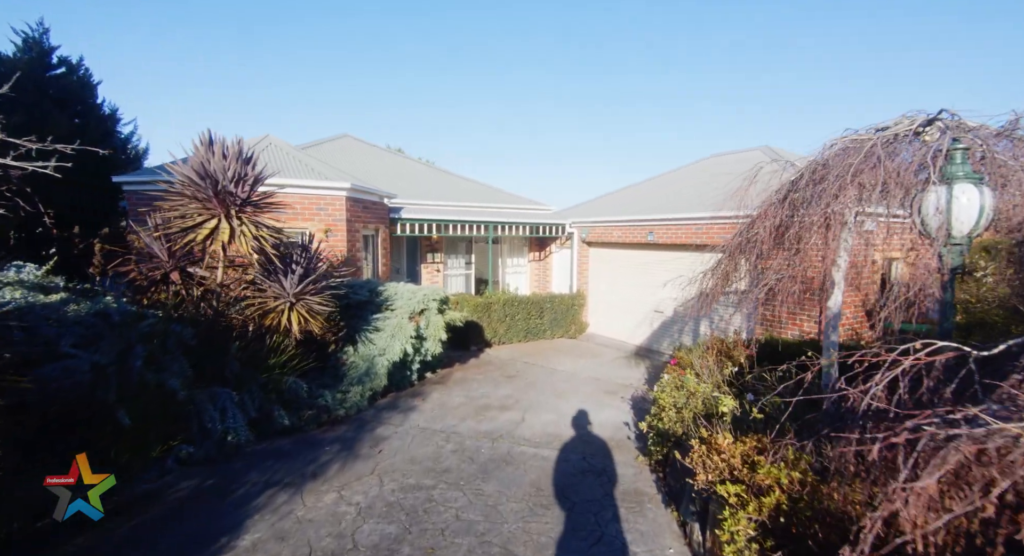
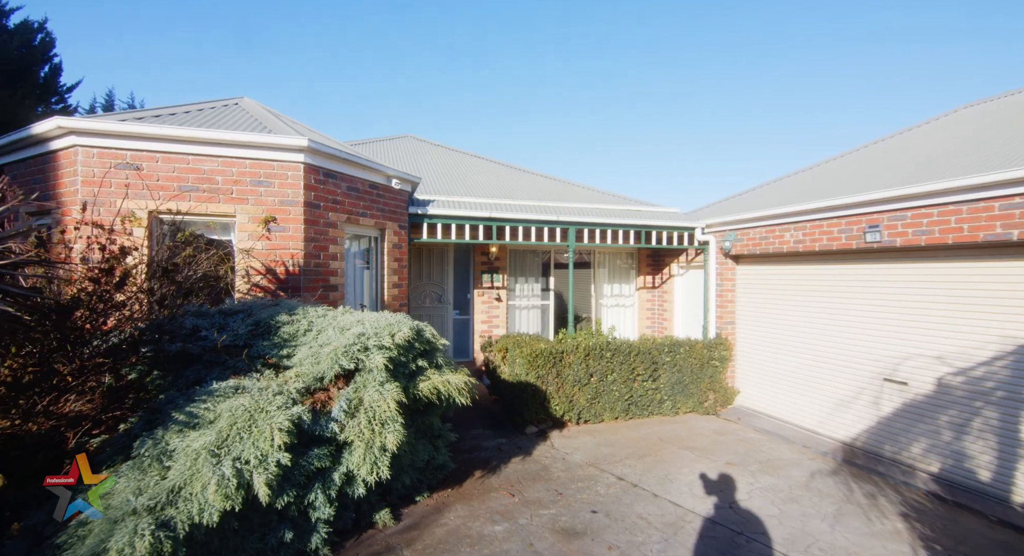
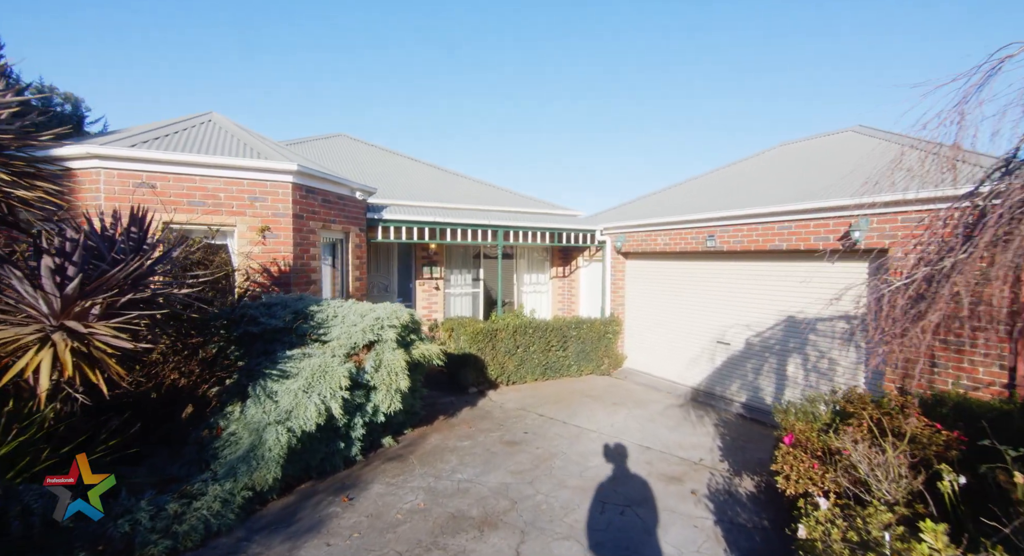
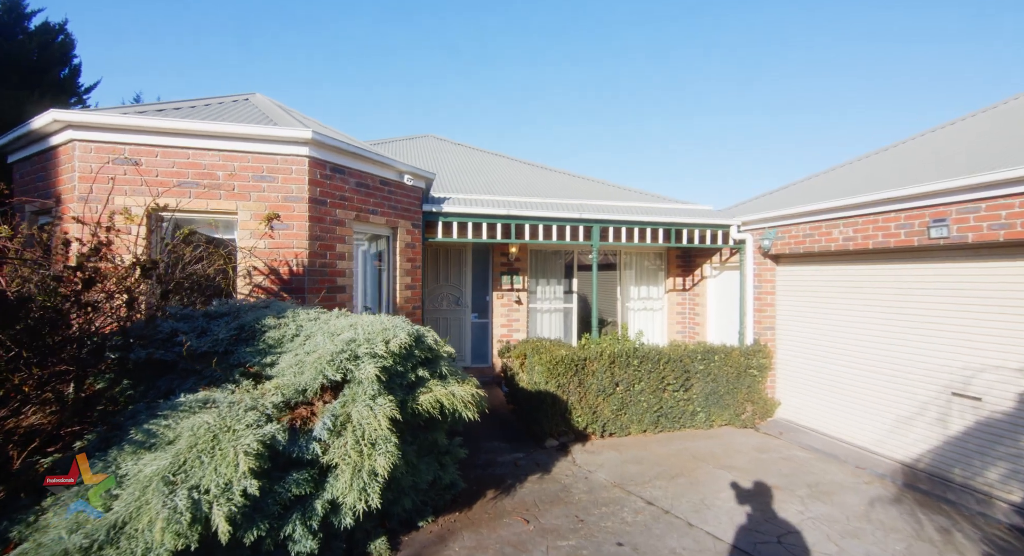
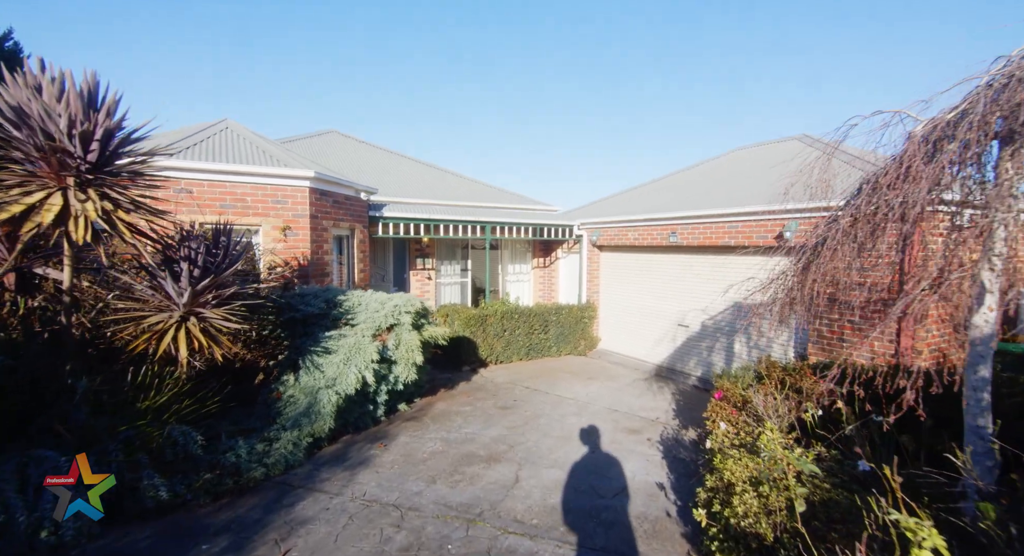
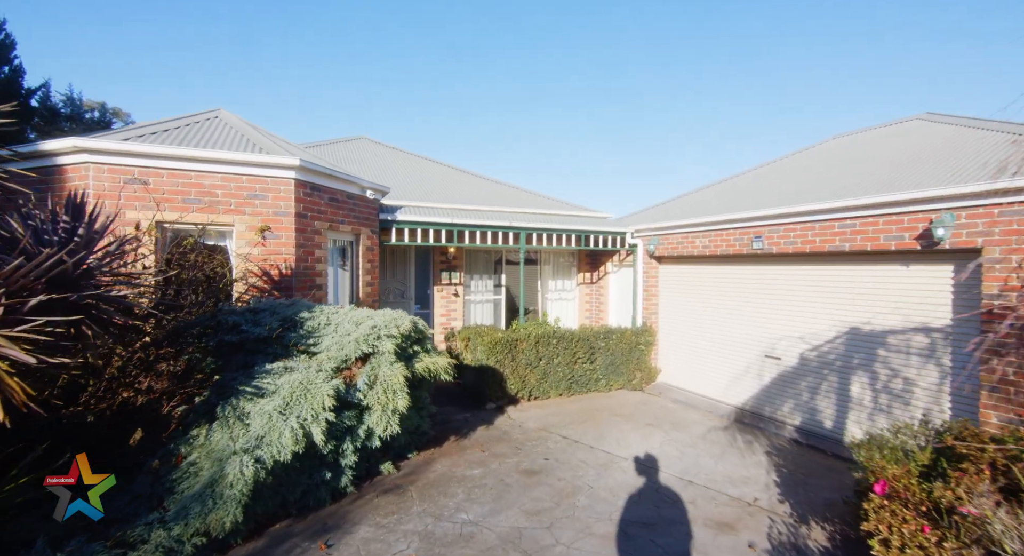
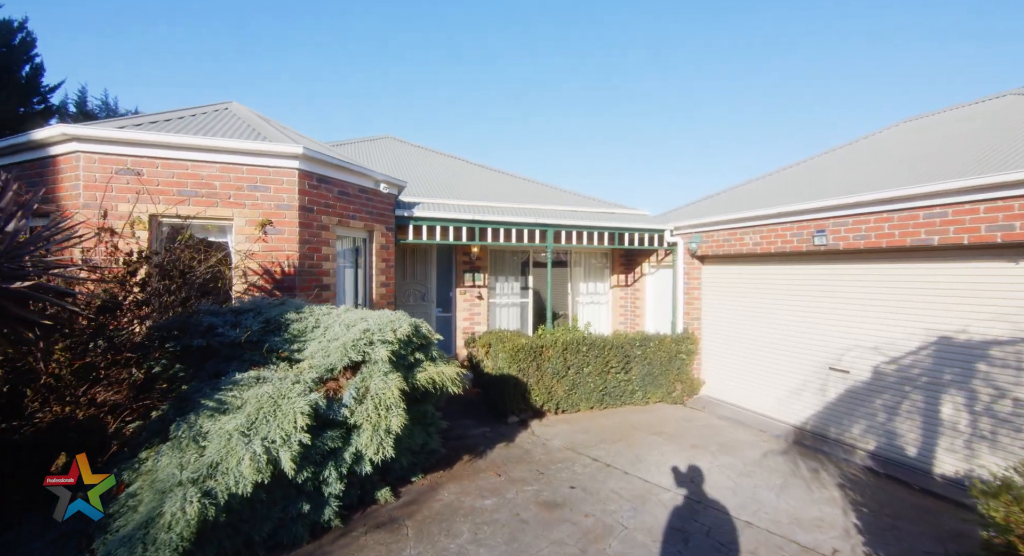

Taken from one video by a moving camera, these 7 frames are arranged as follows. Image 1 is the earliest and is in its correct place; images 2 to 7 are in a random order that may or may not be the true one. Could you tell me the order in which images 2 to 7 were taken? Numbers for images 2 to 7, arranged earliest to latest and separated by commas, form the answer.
5, 3, 6, 7, 2, 4
